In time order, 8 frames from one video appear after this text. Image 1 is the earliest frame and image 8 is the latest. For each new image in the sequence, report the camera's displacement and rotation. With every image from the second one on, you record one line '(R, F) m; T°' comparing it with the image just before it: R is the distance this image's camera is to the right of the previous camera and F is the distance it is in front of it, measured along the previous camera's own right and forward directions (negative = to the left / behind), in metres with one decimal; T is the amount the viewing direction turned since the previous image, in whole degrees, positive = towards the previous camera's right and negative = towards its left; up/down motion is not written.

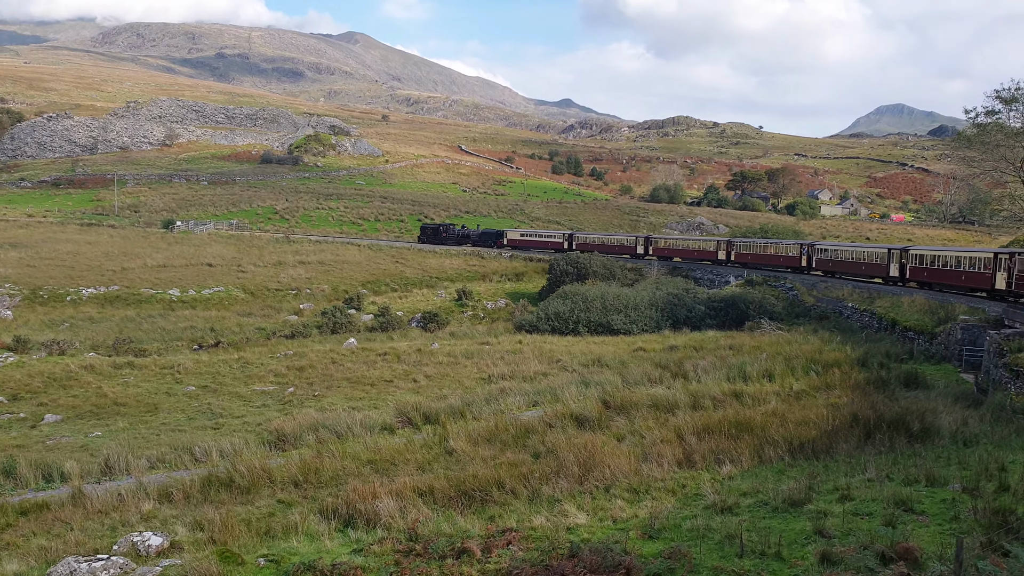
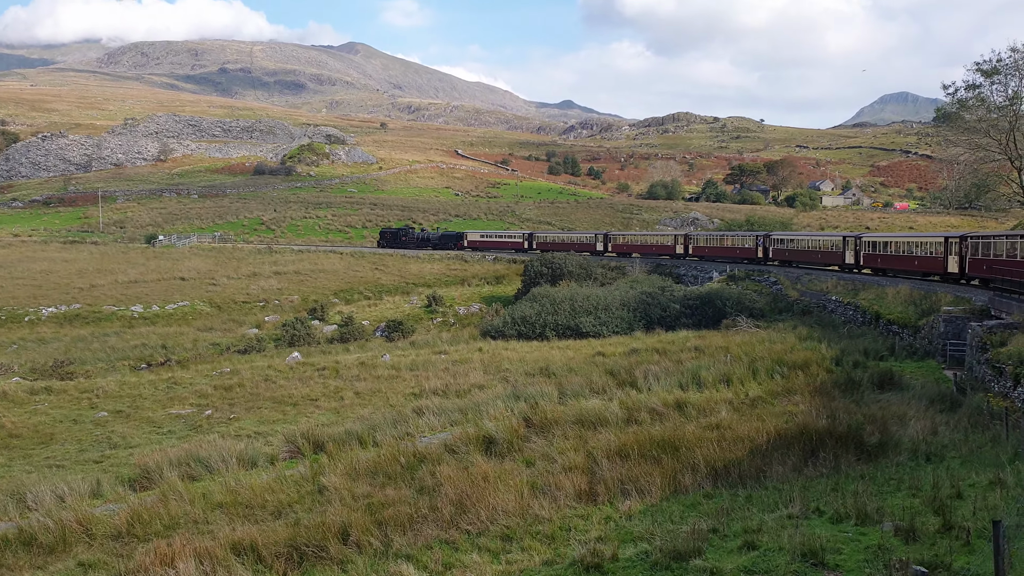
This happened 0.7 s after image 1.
(+1.7, +1.3) m; 0°
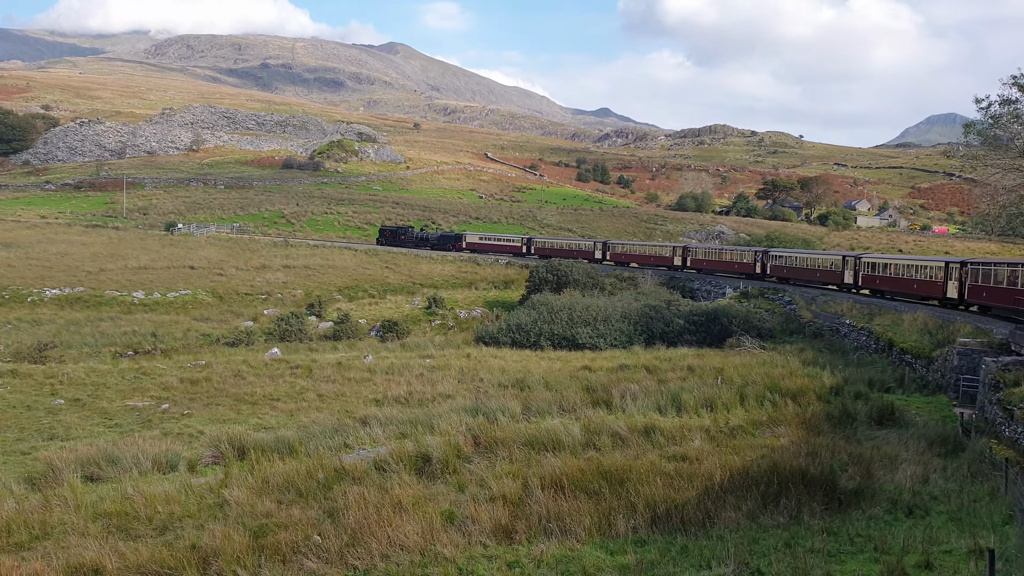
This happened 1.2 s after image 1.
(+1.1, +0.8) m; -2°
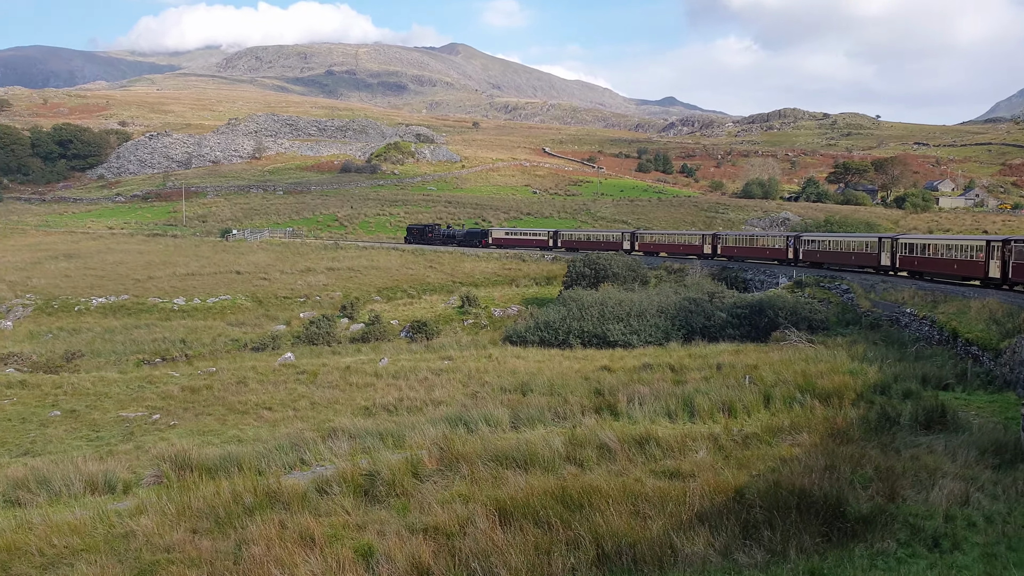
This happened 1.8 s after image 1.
(+1.4, +1.1) m; -5°
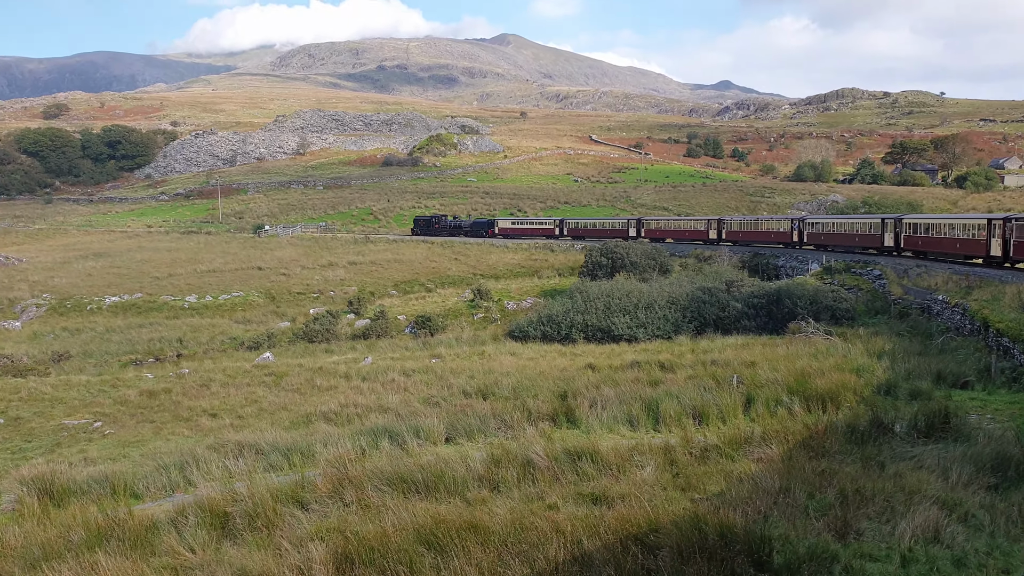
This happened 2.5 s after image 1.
(+1.9, +1.3) m; -4°
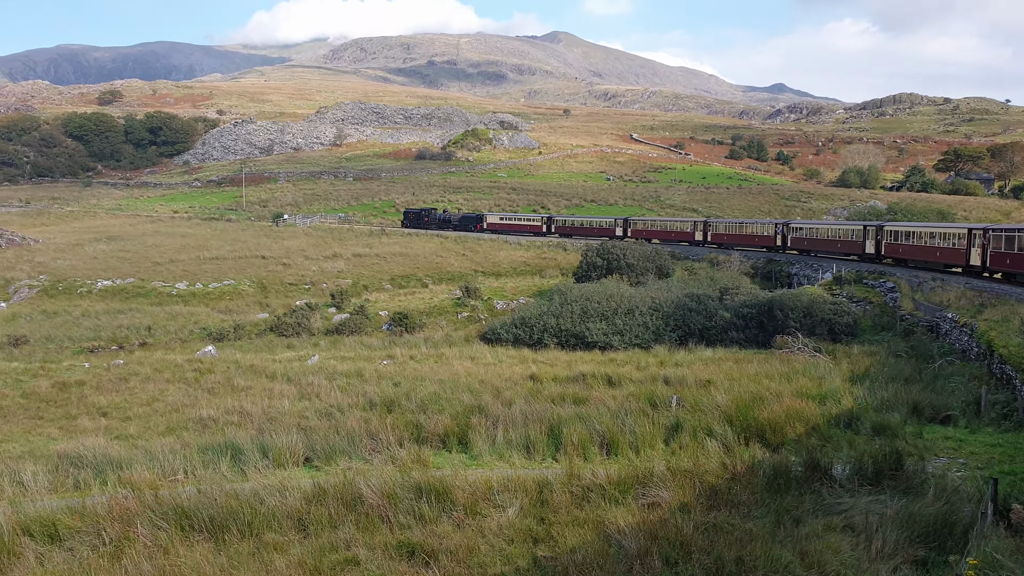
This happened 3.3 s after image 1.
(+2.3, +1.4) m; -3°
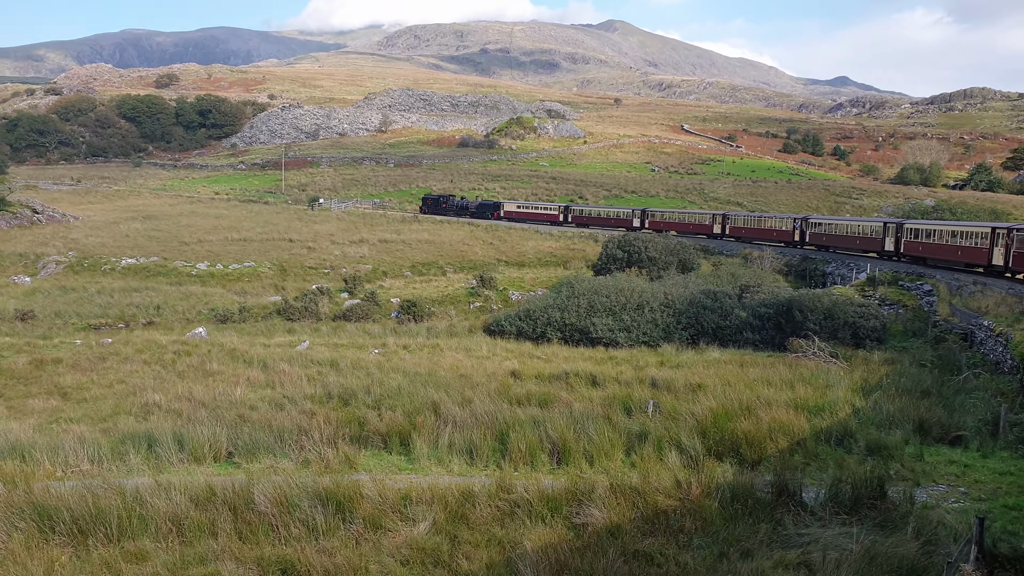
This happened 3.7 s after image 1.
(+1.4, +0.9) m; -4°
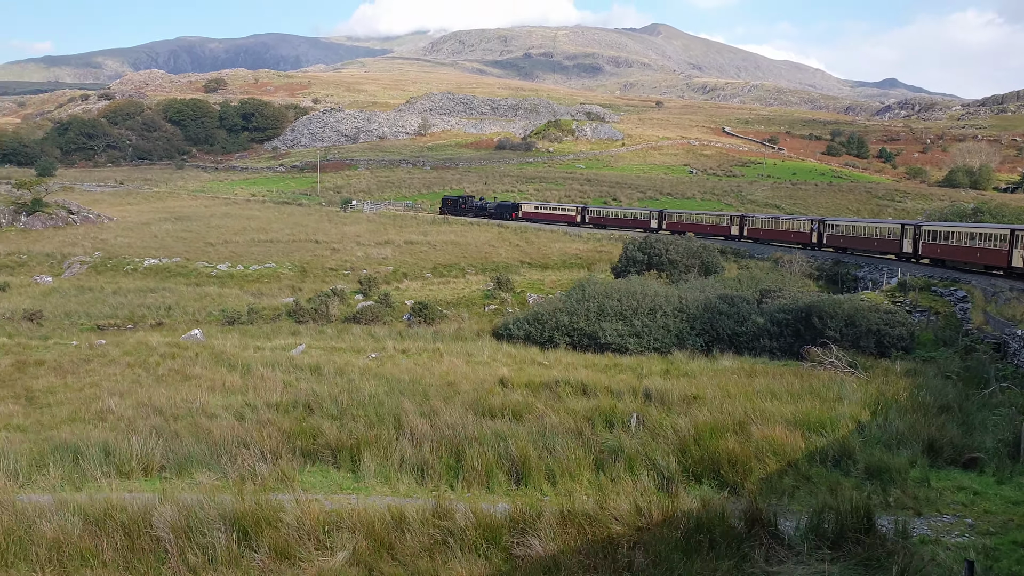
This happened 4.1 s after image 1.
(+1.1, +0.8) m; -3°
